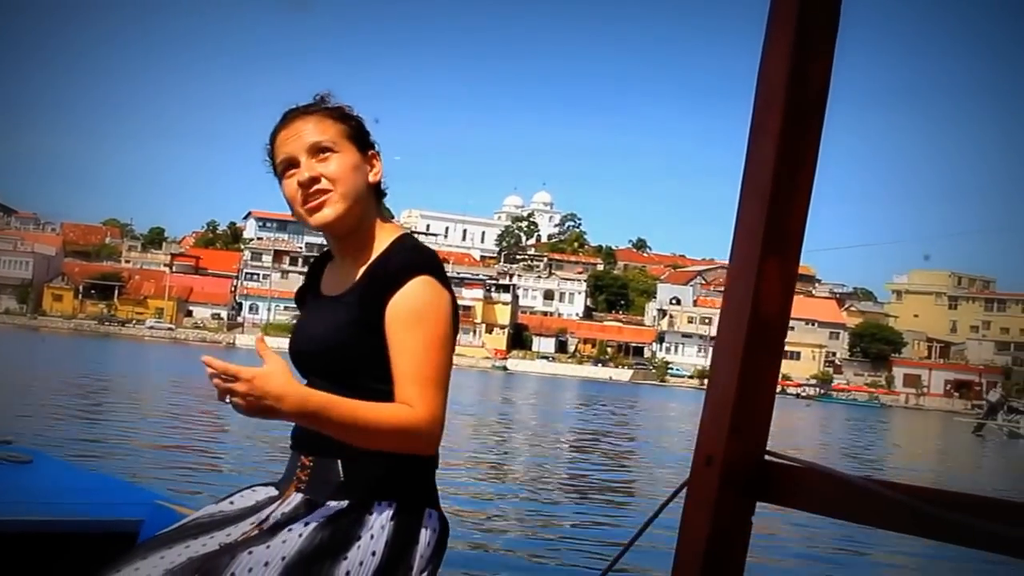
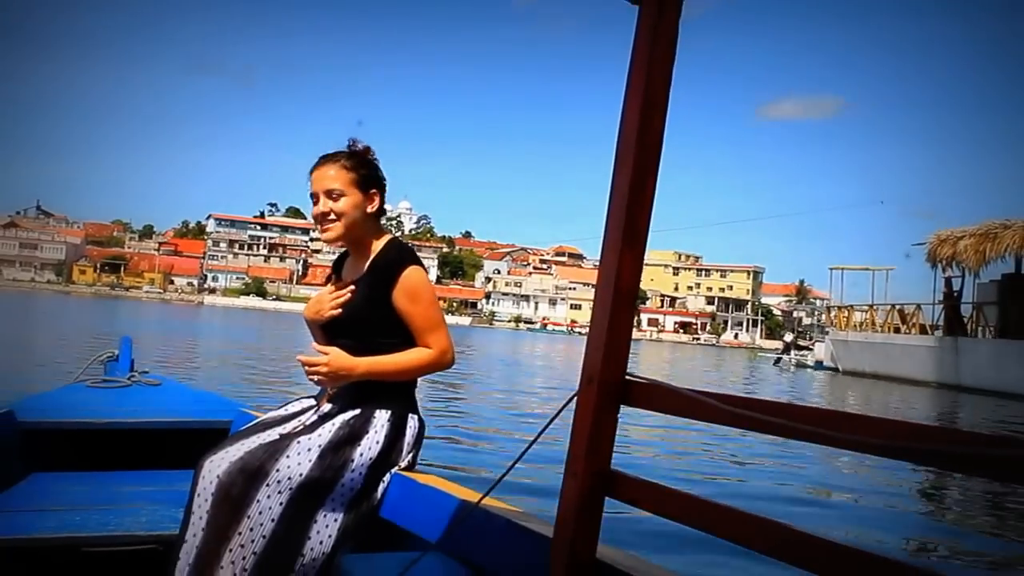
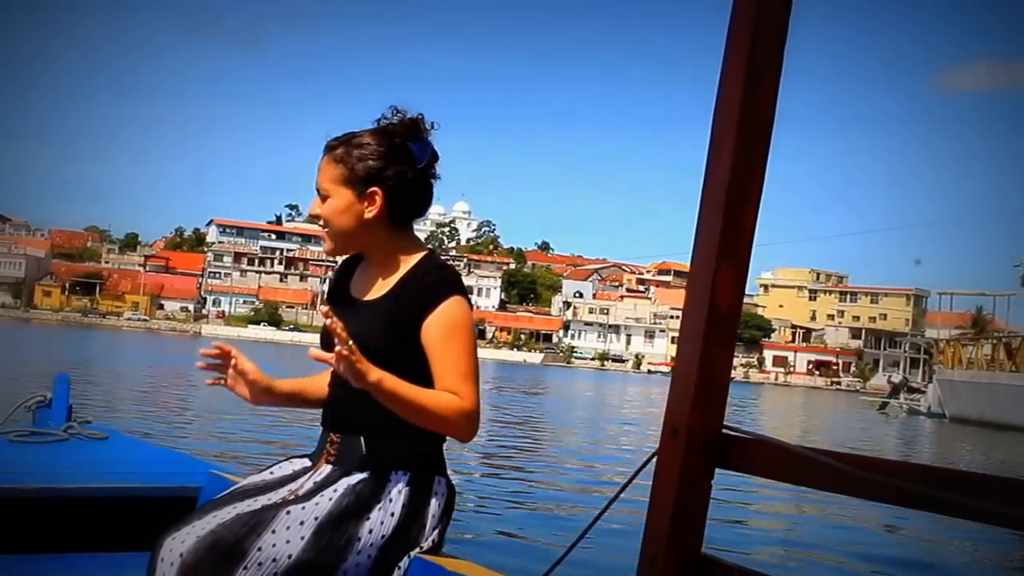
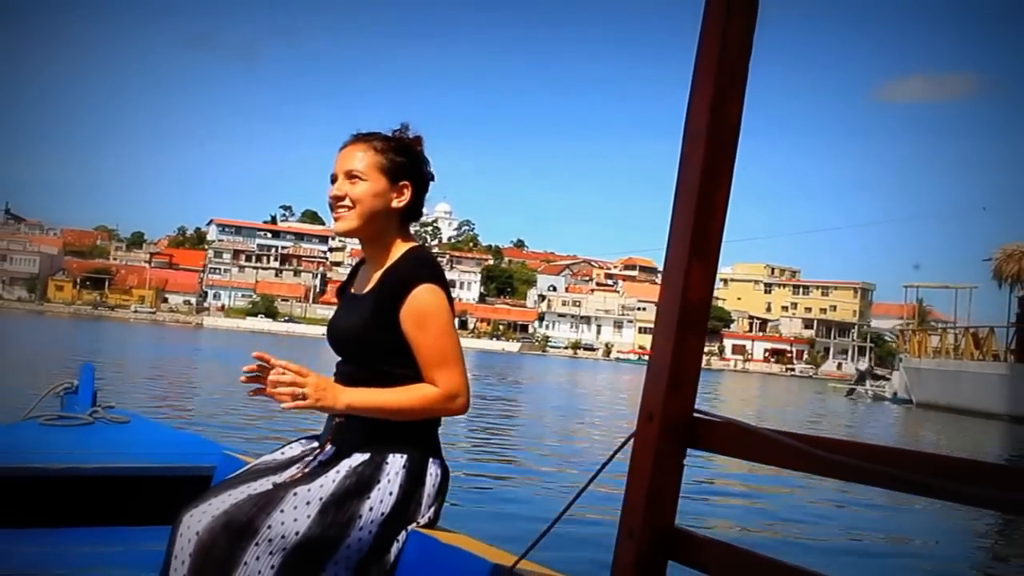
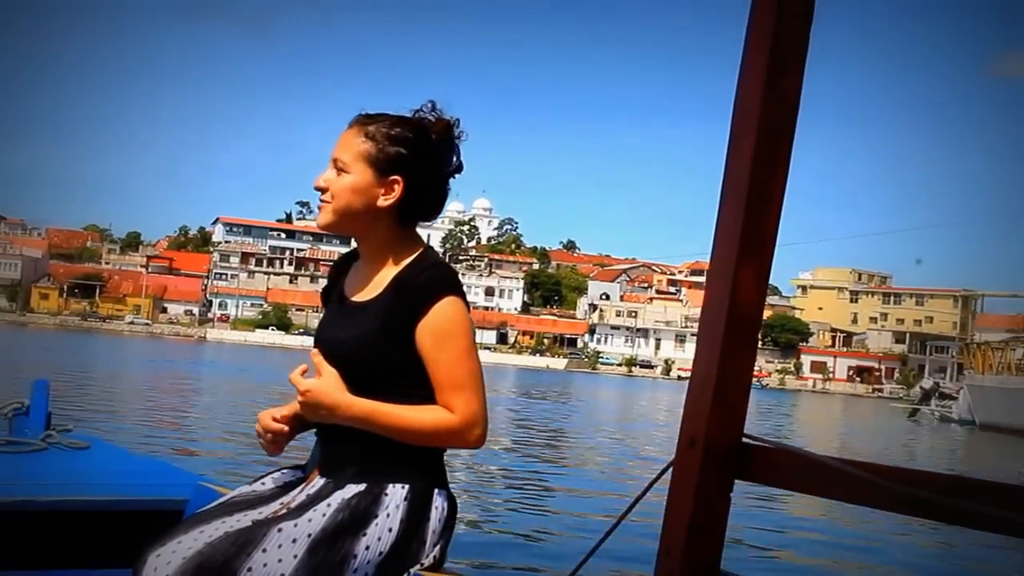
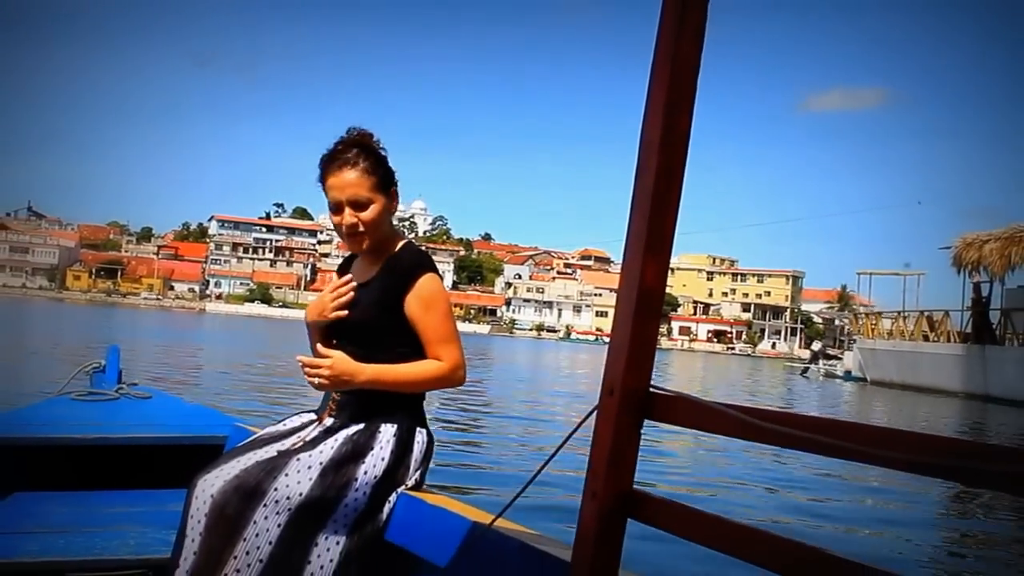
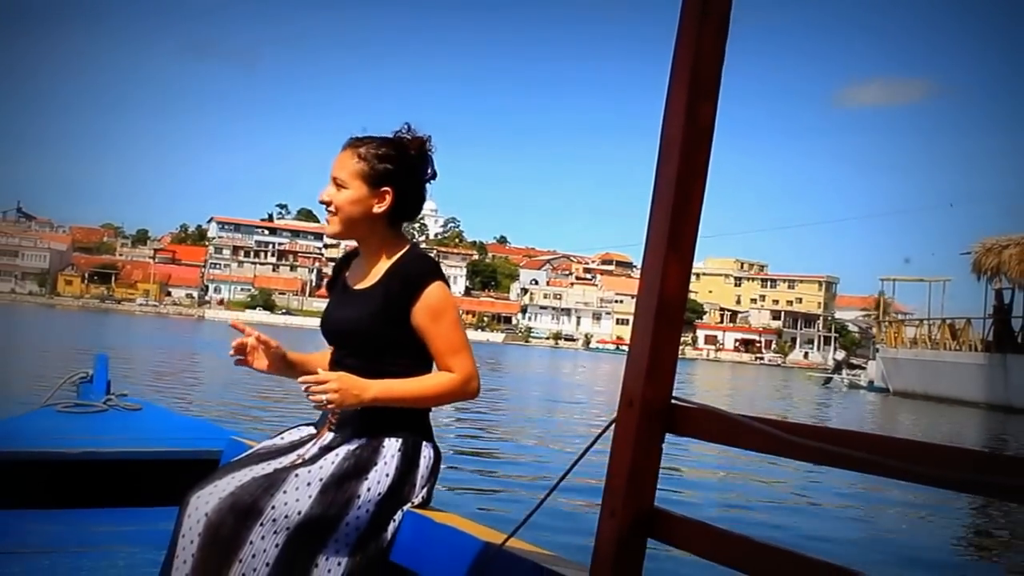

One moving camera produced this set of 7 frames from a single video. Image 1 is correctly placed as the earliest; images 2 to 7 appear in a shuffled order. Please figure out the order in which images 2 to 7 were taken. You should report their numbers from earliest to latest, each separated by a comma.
5, 3, 4, 7, 6, 2
